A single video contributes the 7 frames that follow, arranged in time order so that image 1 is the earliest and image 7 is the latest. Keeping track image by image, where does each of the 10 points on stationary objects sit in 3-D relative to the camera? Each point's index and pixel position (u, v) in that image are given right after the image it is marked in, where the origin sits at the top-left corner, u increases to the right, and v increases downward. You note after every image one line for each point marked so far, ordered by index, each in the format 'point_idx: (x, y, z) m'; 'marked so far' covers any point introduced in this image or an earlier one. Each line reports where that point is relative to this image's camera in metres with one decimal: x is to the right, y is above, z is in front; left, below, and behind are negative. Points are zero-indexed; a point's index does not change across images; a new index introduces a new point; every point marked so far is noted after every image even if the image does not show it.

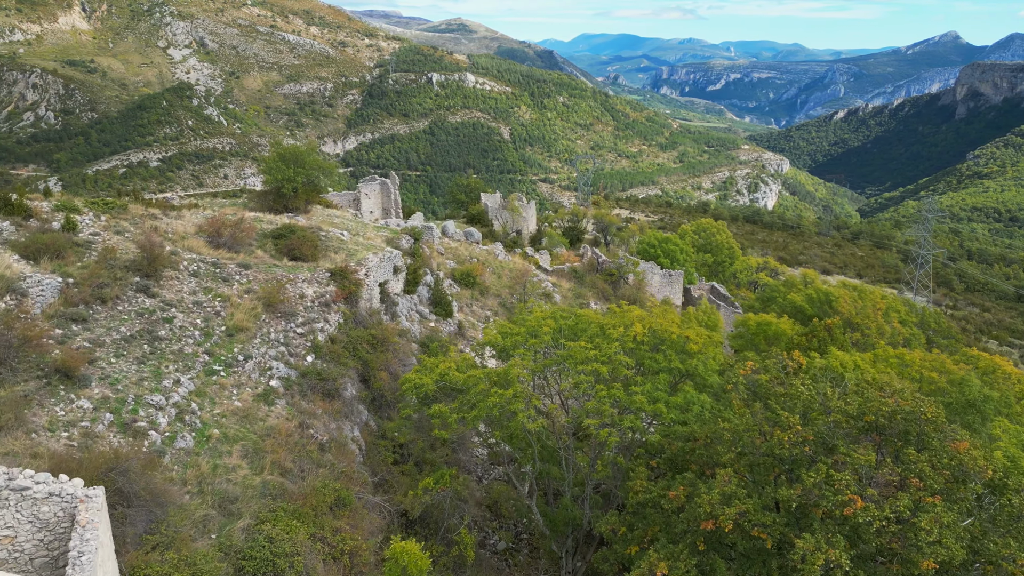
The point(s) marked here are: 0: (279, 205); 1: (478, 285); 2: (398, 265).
0: (-5.3, +1.9, +16.4) m
1: (-0.9, +0.1, +18.4) m
2: (-2.3, +0.5, +14.5) m
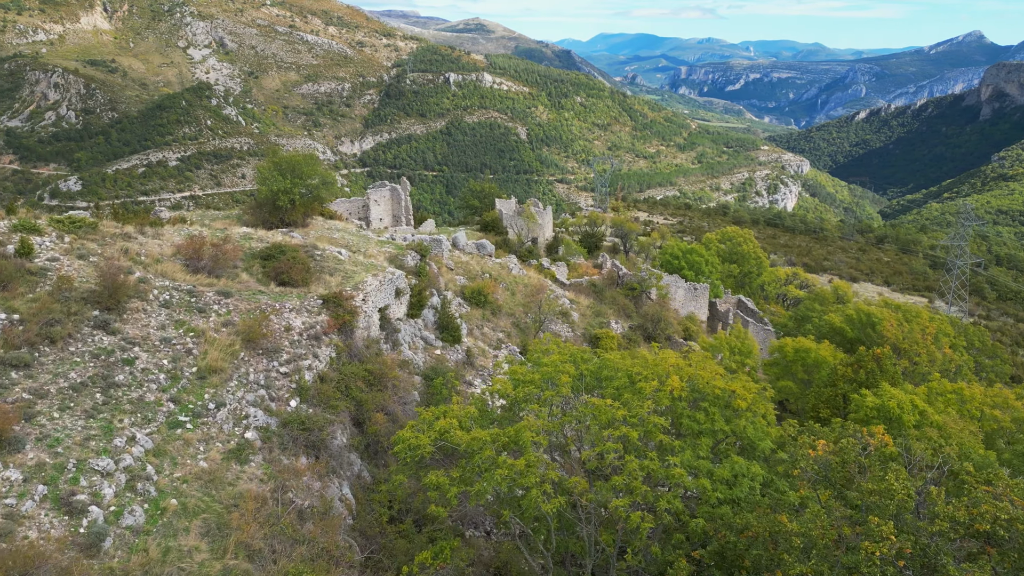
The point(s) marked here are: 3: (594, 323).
0: (-5.0, +1.4, +15.1) m
1: (-0.5, -0.4, +17.0) m
2: (-2.0, +0.1, +13.2) m
3: (+2.2, -0.9, +19.0) m
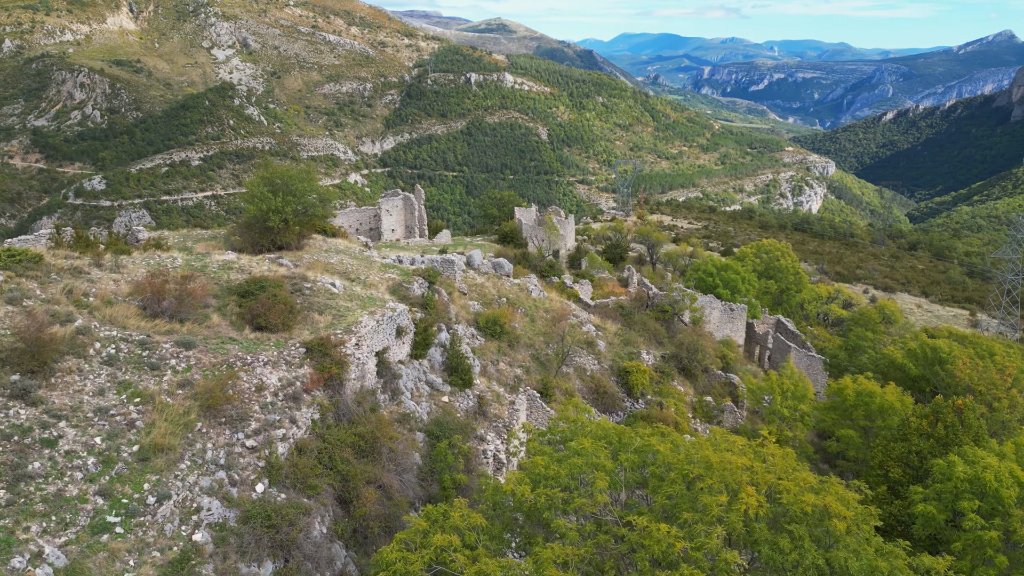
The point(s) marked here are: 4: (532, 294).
0: (-4.6, +0.9, +13.4) m
1: (-0.1, -1.0, +15.2) m
2: (-1.7, -0.5, +11.4) m
3: (+2.7, -1.5, +17.1) m
4: (+0.5, -0.1, +18.1) m
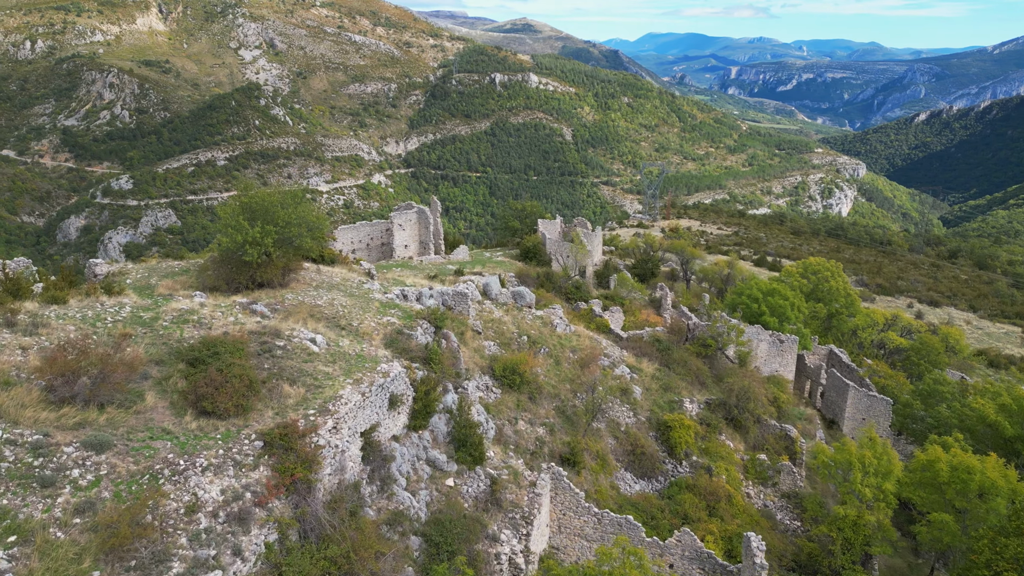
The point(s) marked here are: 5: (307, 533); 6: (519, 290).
0: (-4.2, +0.2, +11.4) m
1: (+0.3, -1.7, +12.9) m
2: (-1.4, -1.3, +9.2) m
3: (+3.1, -2.3, +14.8) m
4: (+1.0, -0.9, +15.8) m
5: (-1.9, -2.3, +6.8) m
6: (+0.2, 0.0, +16.7) m
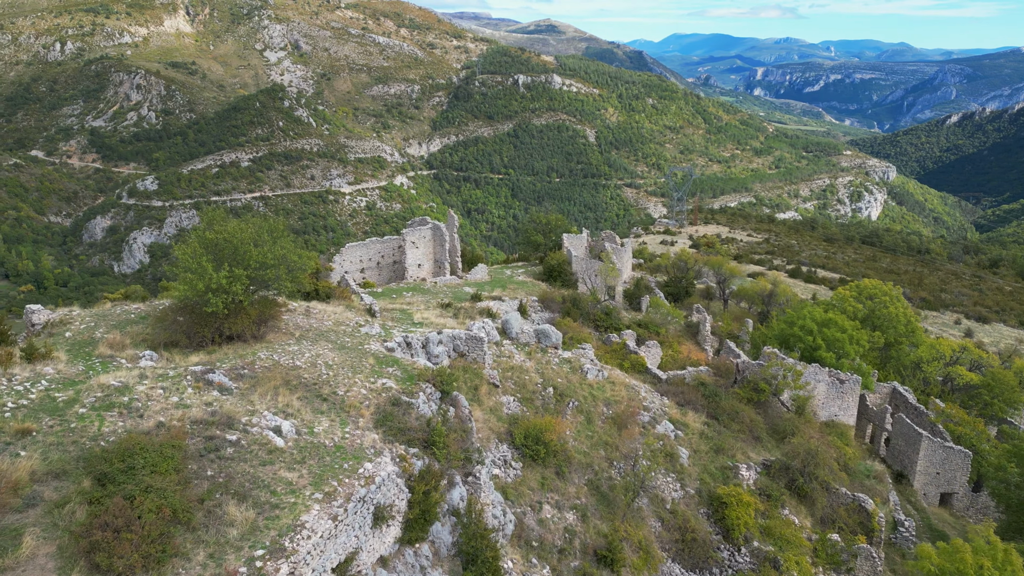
0: (-3.9, -0.5, +9.3) m
1: (+0.6, -2.5, +10.7) m
2: (-1.2, -2.0, +7.1) m
3: (+3.5, -3.1, +12.5) m
4: (+1.4, -1.7, +13.6) m
5: (-1.8, -3.1, +4.6) m
6: (+0.6, -0.8, +14.4) m
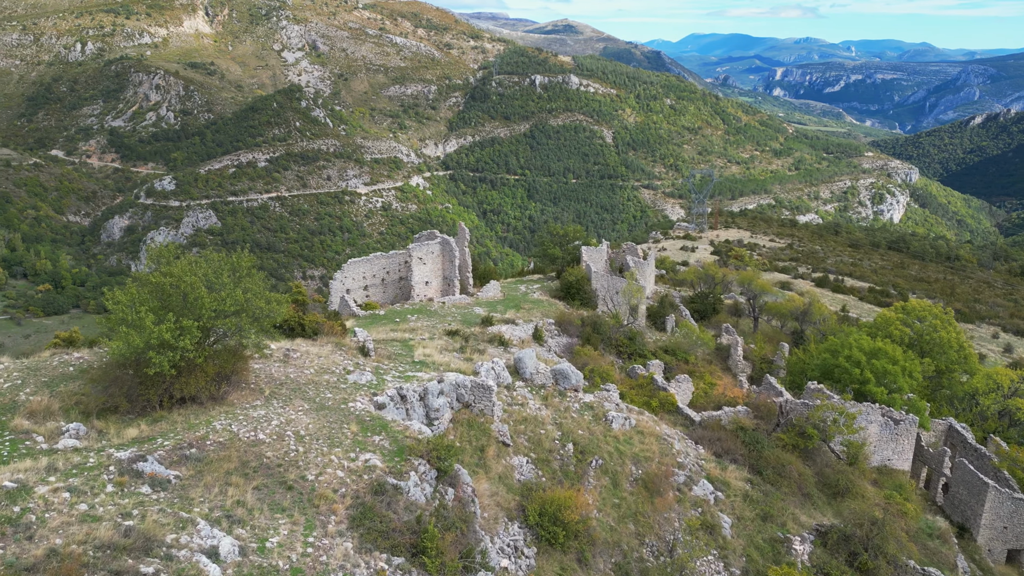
0: (-3.8, -1.1, +7.6) m
1: (+0.8, -3.0, +9.0) m
2: (-1.1, -2.6, +5.3) m
3: (+3.7, -3.7, +10.6) m
4: (+1.6, -2.2, +11.8) m
5: (-1.8, -3.6, +2.9) m
6: (+0.9, -1.4, +12.7) m
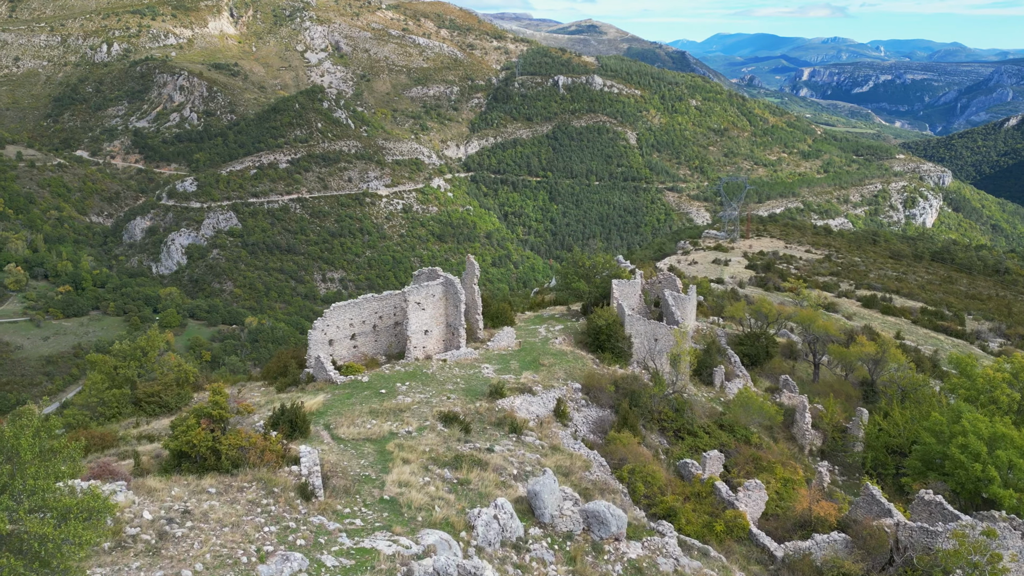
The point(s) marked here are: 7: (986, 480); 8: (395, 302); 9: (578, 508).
0: (-3.8, -2.3, +4.0) m
1: (+0.8, -4.3, +5.2) m
2: (-1.2, -3.8, +1.6) m
3: (+3.8, -4.9, +6.8) m
4: (+1.8, -3.5, +8.0) m
5: (-1.9, -4.8, -0.8) m
6: (+1.0, -2.6, +8.9) m
7: (+8.8, -3.6, +13.4) m
8: (-2.8, -0.4, +17.2) m
9: (+0.8, -2.7, +9.0) m
